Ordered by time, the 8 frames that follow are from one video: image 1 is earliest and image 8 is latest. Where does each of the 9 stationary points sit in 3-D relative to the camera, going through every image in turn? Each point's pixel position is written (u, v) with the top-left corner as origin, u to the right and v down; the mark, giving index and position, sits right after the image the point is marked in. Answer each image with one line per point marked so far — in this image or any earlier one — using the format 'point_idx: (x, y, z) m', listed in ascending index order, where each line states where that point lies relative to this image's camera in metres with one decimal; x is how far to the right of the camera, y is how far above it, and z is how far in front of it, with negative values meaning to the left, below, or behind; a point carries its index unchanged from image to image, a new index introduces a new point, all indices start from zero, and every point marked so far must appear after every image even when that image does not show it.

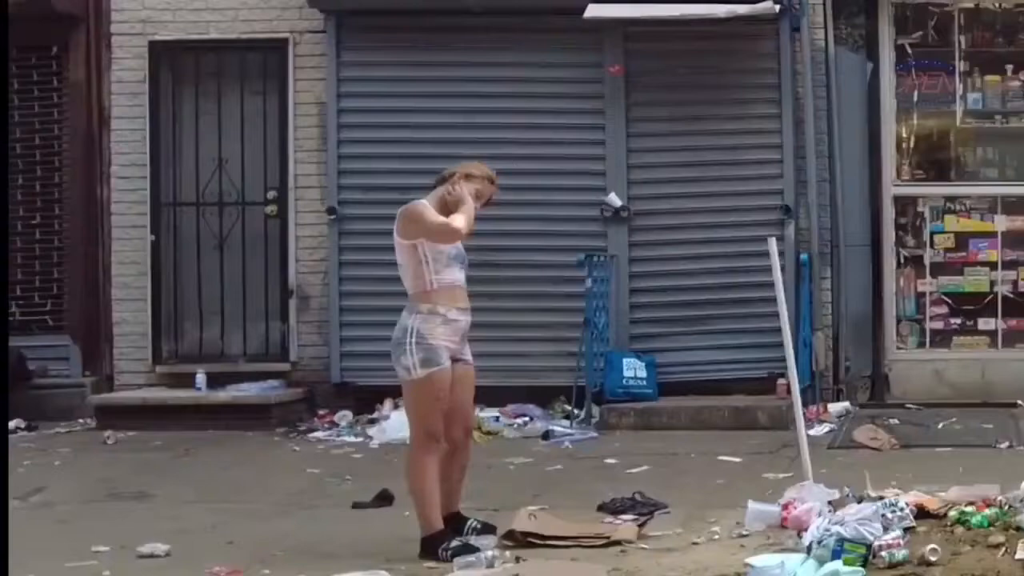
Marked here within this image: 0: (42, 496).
0: (-2.1, -0.9, +7.6) m
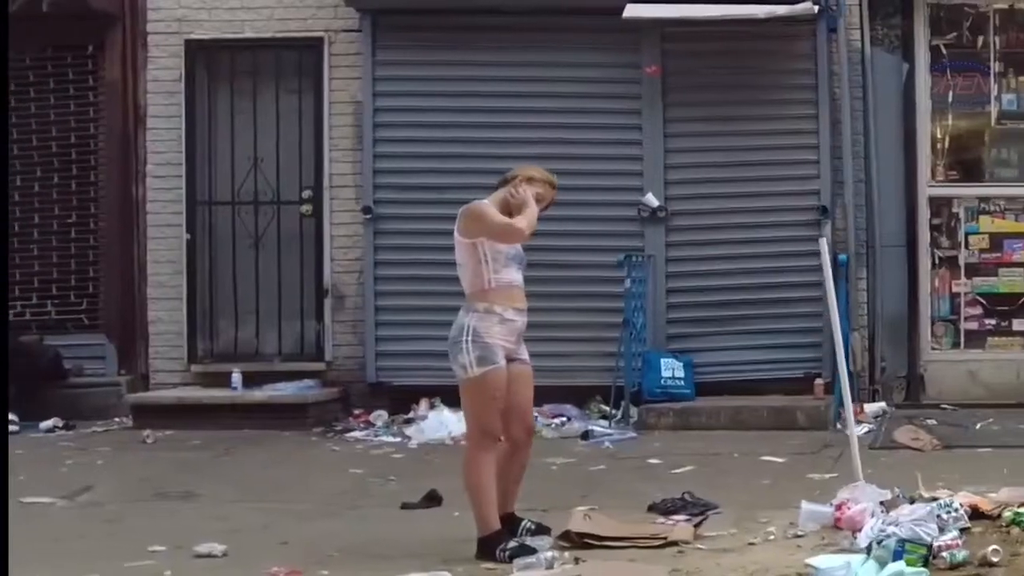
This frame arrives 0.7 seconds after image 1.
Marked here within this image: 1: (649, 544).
0: (-1.9, -0.9, +7.6) m
1: (+0.5, -1.0, +6.5) m
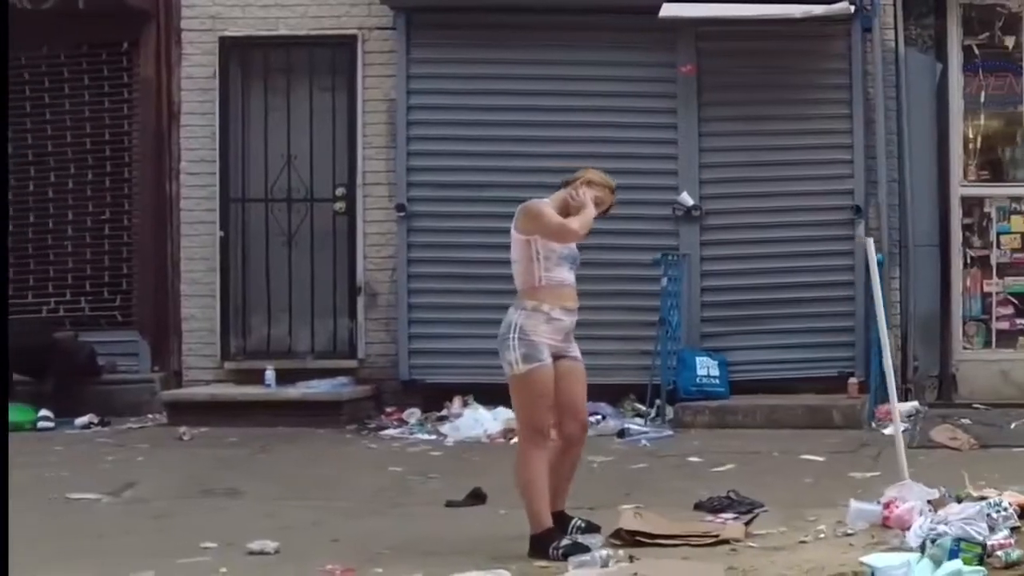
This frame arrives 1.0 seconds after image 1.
0: (-1.7, -0.9, +7.6) m
1: (+0.7, -1.0, +6.5) m
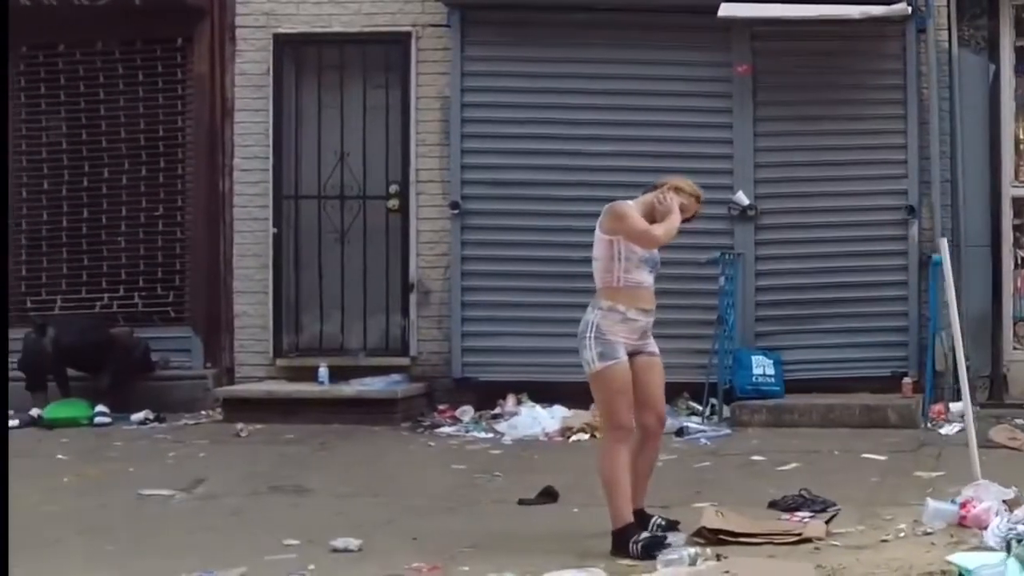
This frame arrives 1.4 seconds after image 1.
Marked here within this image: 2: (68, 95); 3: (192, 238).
0: (-1.4, -0.9, +7.6) m
1: (+1.1, -1.0, +6.5) m
2: (-2.6, +1.1, +9.9) m
3: (-1.9, +0.3, +9.7) m
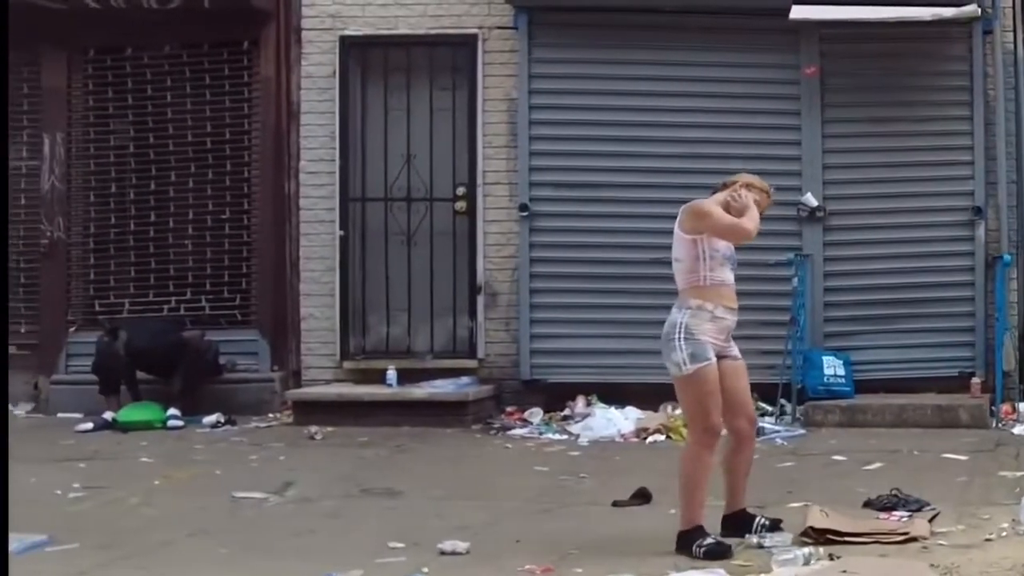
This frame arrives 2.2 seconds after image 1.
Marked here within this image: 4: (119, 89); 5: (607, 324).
0: (-1.0, -0.9, +7.6) m
1: (+1.5, -1.0, +6.5) m
2: (-2.2, +1.1, +9.9) m
3: (-1.5, +0.3, +9.7) m
4: (-2.3, +1.2, +9.9) m
5: (+0.5, -0.2, +9.5) m
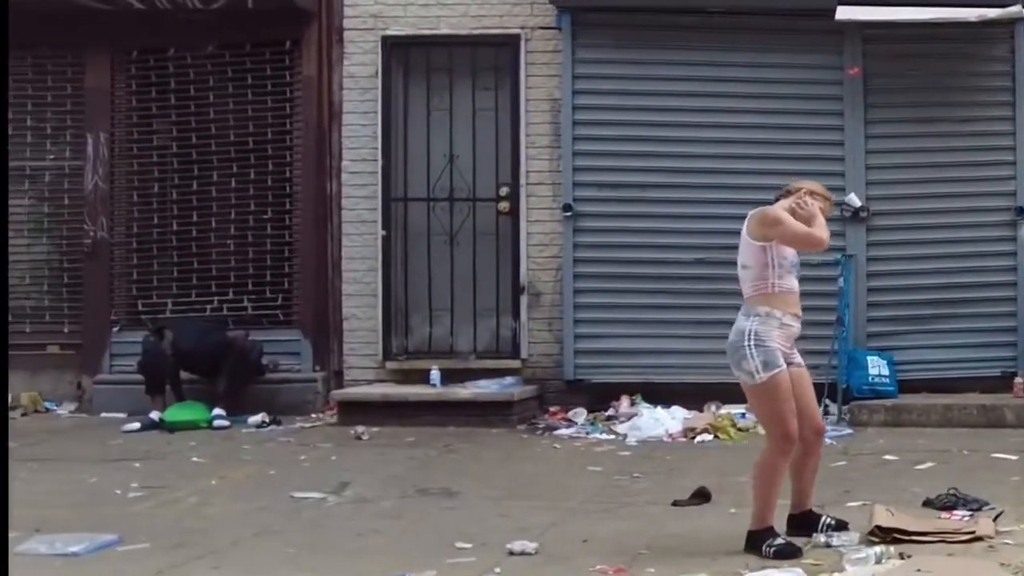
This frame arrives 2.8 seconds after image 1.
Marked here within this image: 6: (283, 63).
0: (-0.7, -0.9, +7.6) m
1: (+1.8, -1.0, +6.6) m
2: (-2.0, +1.1, +9.9) m
3: (-1.2, +0.3, +9.7) m
4: (-2.1, +1.2, +9.9) m
5: (+0.8, -0.2, +9.5) m
6: (-1.3, +1.3, +9.8) m
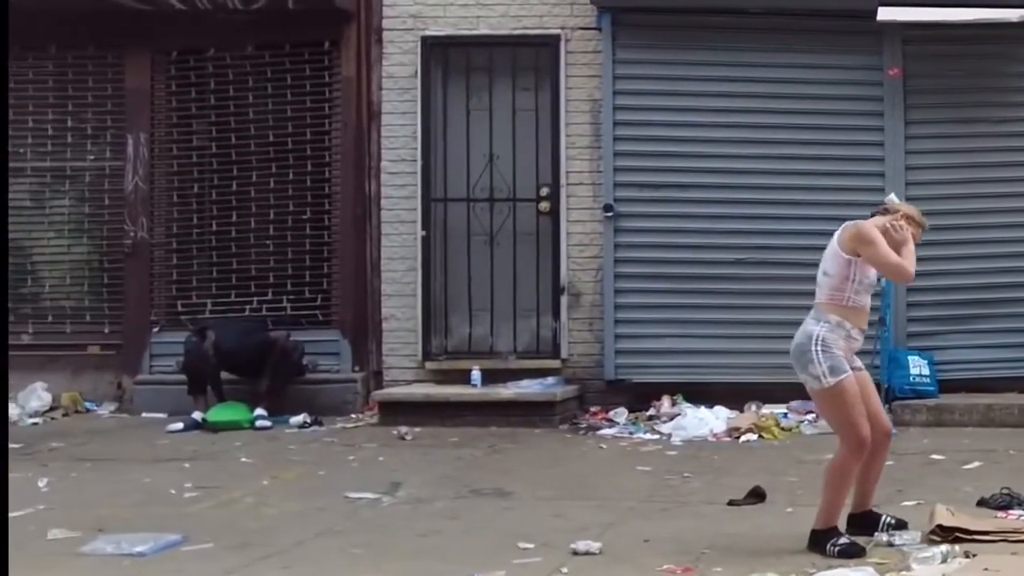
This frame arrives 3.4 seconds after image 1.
0: (-0.5, -0.9, +7.6) m
1: (+2.0, -1.0, +6.6) m
2: (-1.8, +1.1, +9.9) m
3: (-1.0, +0.3, +9.7) m
4: (-1.9, +1.2, +9.9) m
5: (+1.0, -0.2, +9.5) m
6: (-1.1, +1.3, +9.8) m
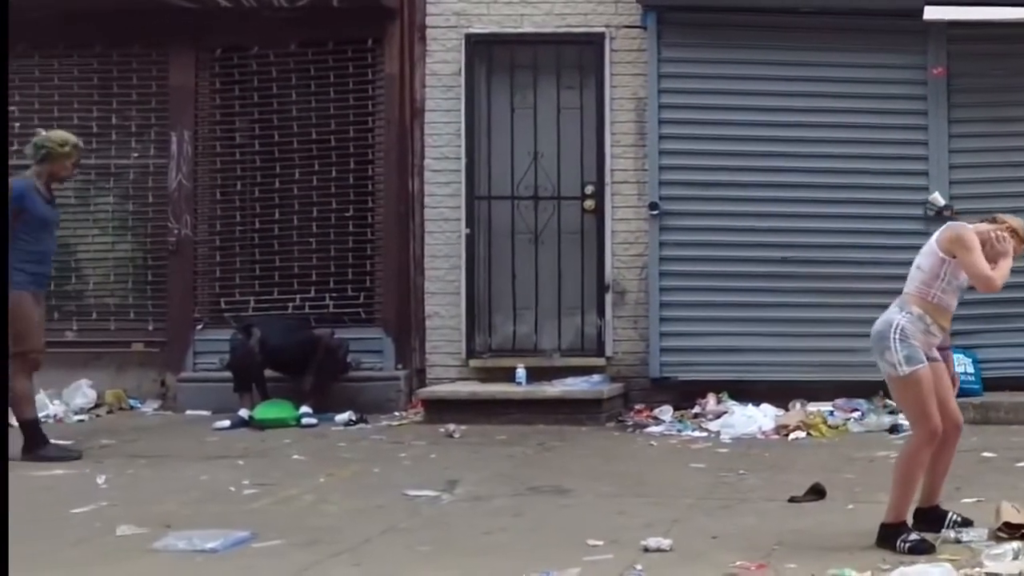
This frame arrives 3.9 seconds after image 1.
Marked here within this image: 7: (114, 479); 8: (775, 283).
0: (-0.2, -0.9, +7.6) m
1: (+2.3, -1.0, +6.6) m
2: (-1.5, +1.1, +9.9) m
3: (-0.7, +0.3, +9.7) m
4: (-1.6, +1.2, +9.9) m
5: (+1.3, -0.2, +9.5) m
6: (-0.9, +1.3, +9.8) m
7: (-1.8, -0.9, +7.7) m
8: (+1.5, 0.0, +9.5) m
